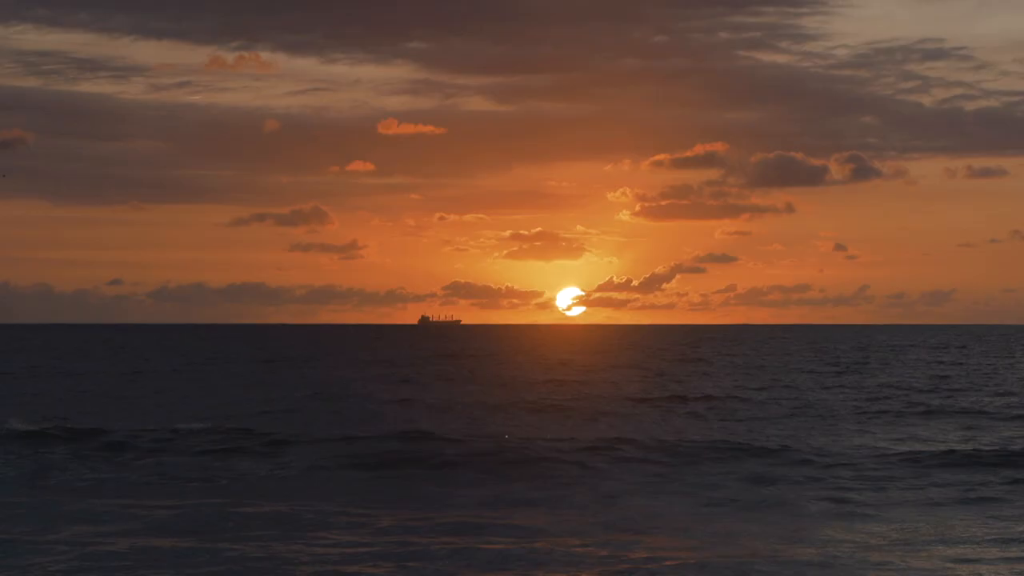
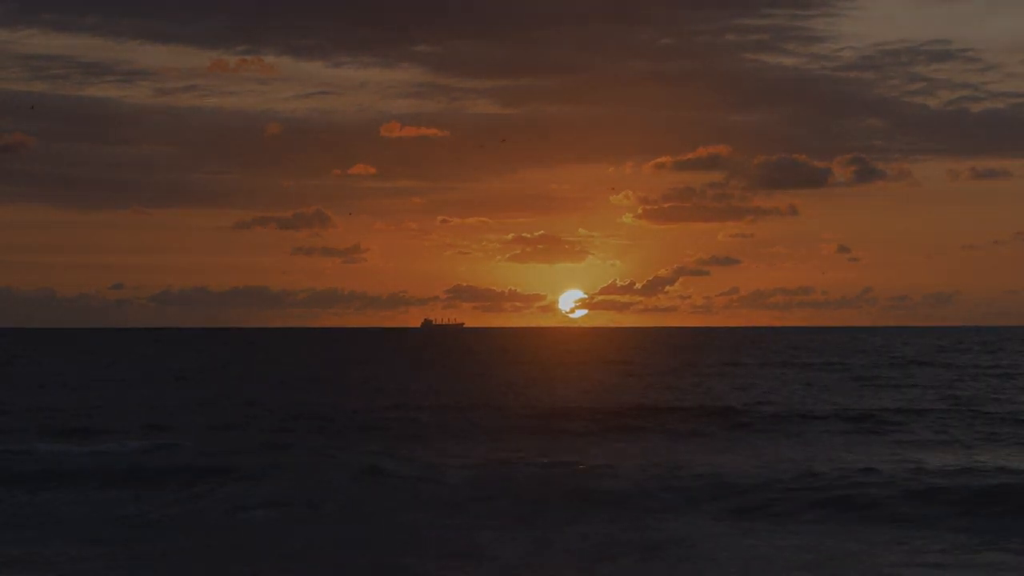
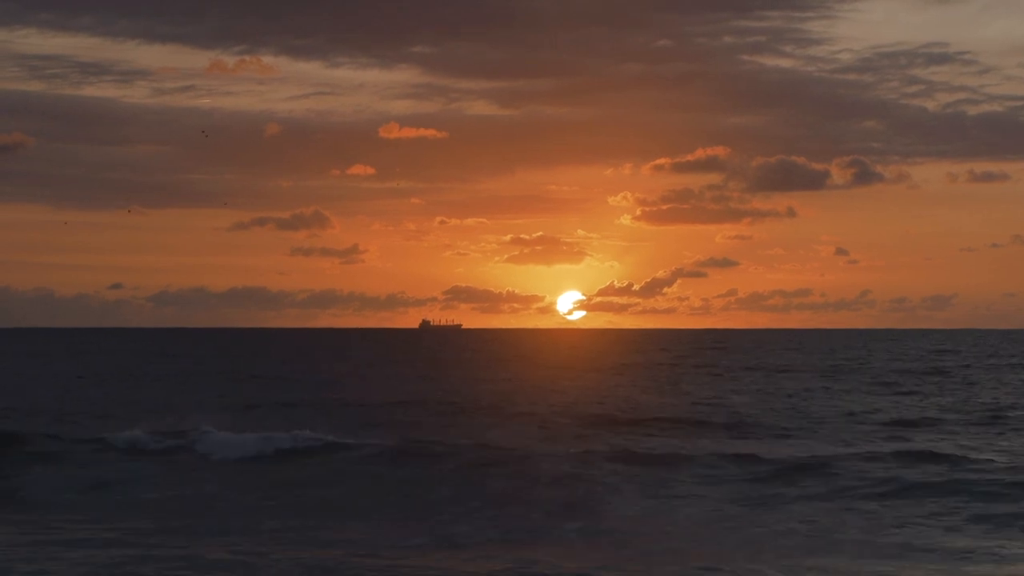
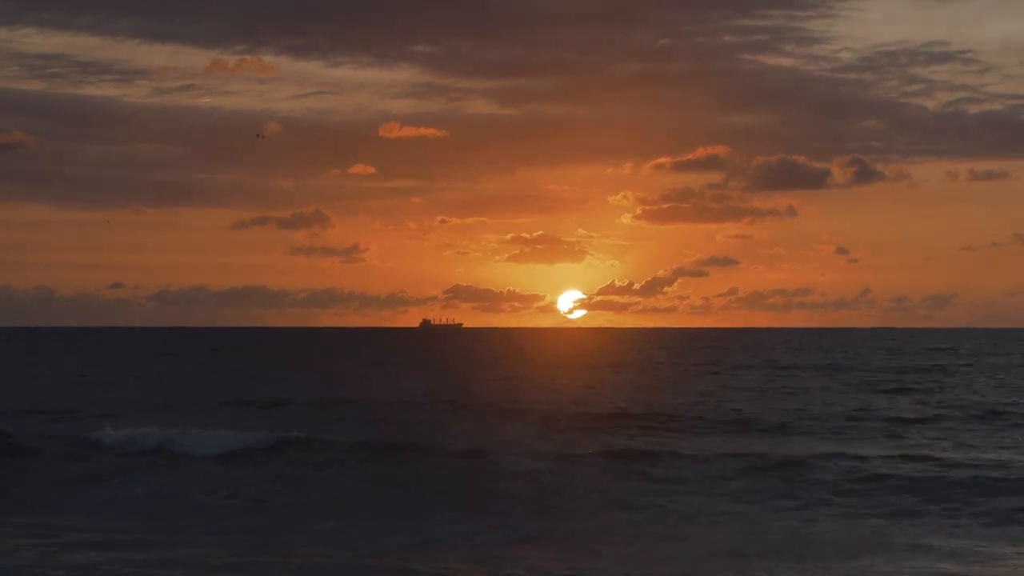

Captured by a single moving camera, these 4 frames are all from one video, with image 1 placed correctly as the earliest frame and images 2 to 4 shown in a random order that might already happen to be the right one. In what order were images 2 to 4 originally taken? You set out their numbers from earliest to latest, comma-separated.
3, 4, 2
